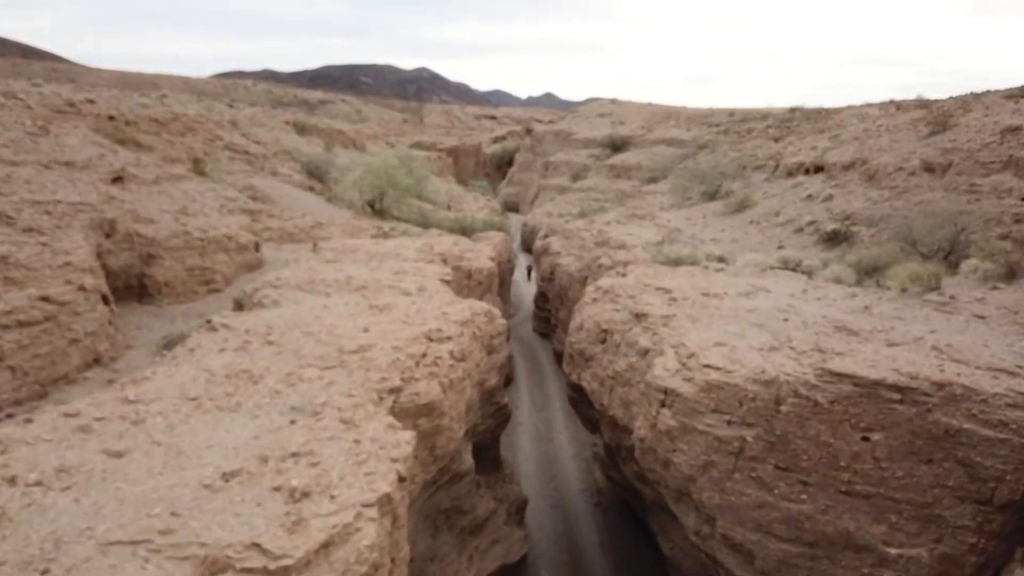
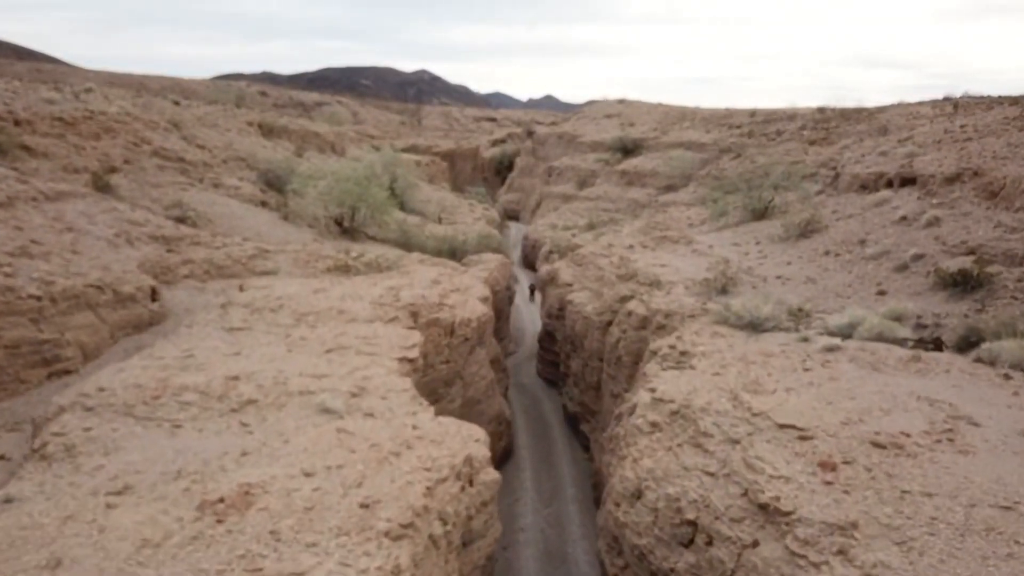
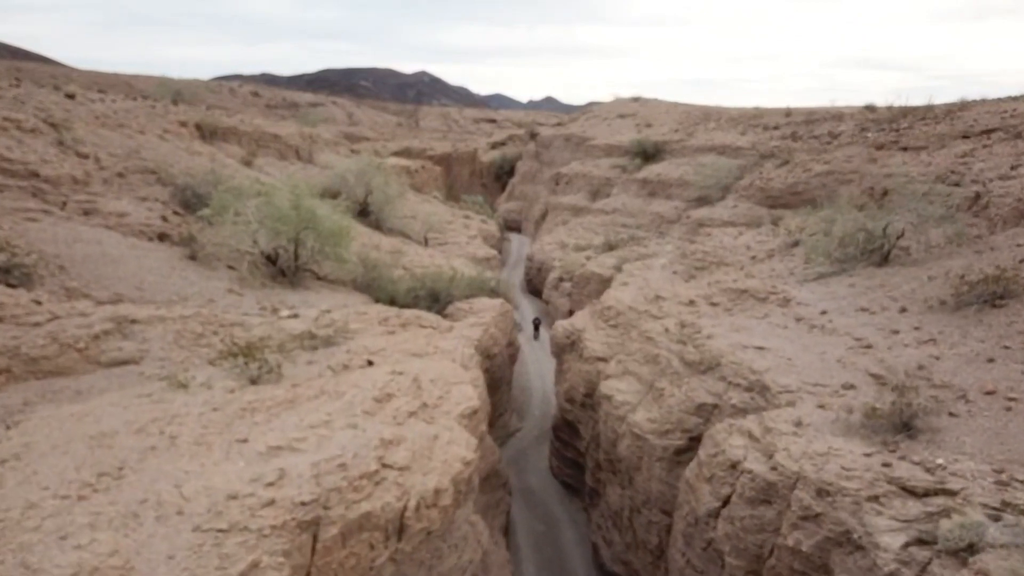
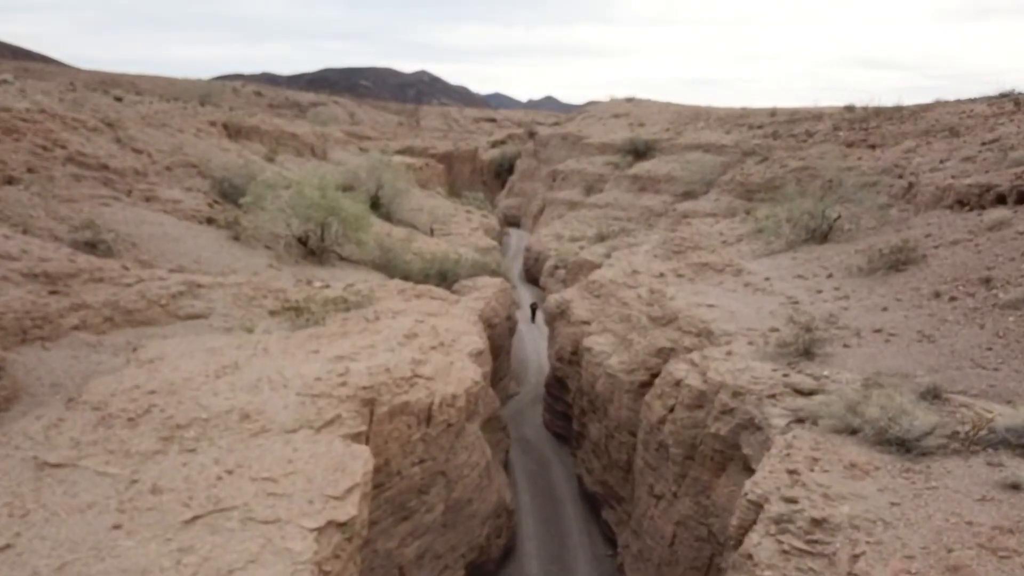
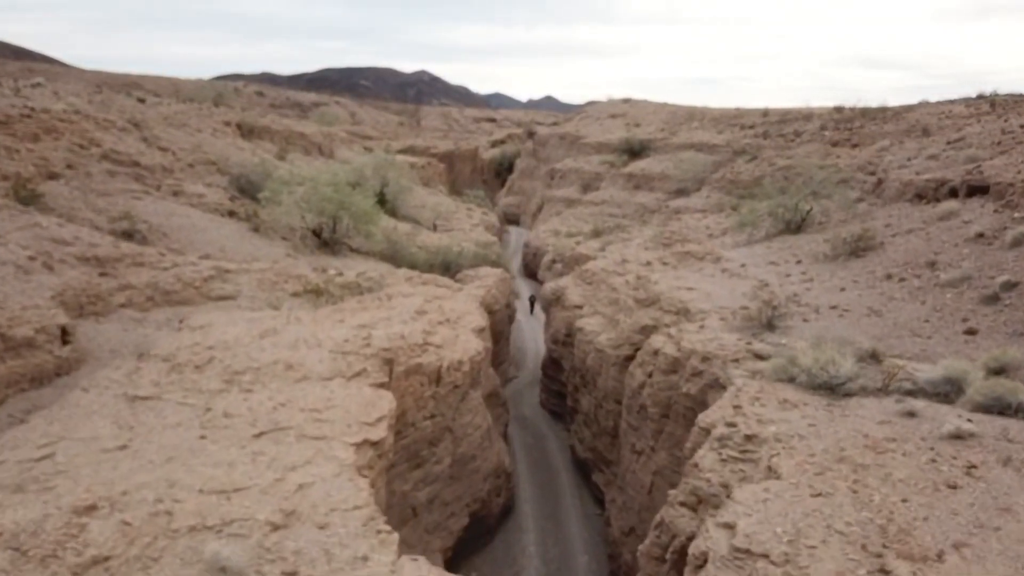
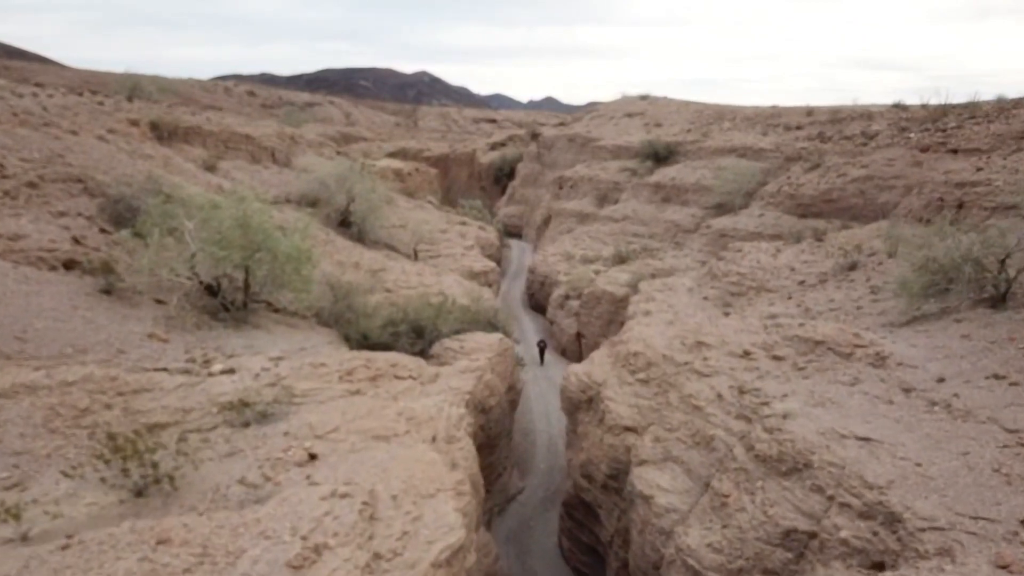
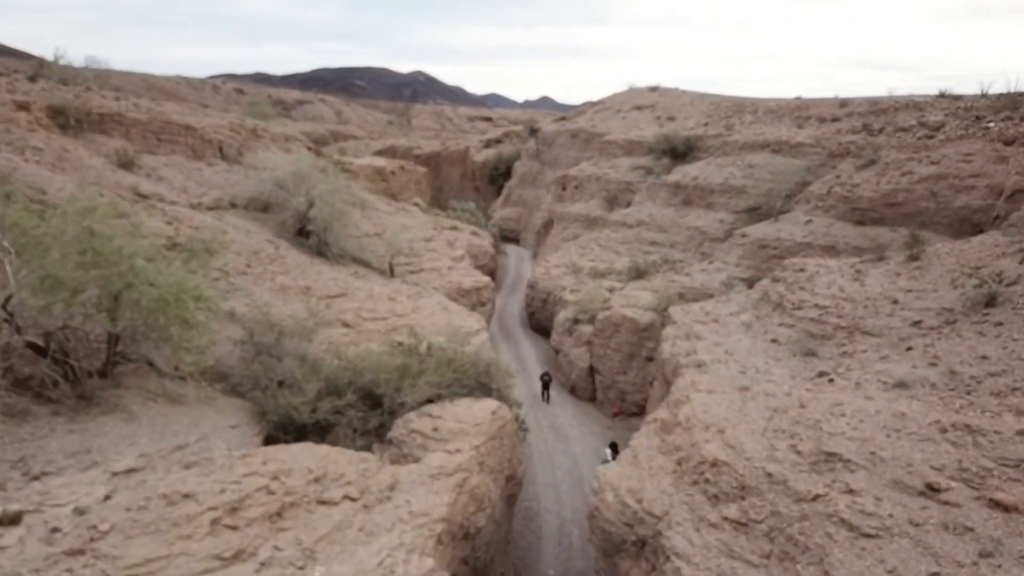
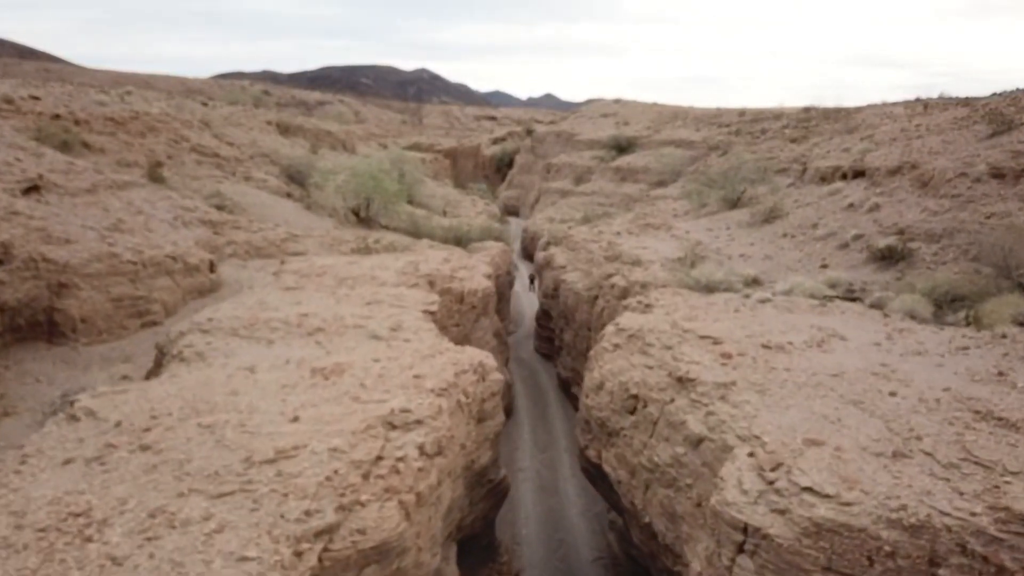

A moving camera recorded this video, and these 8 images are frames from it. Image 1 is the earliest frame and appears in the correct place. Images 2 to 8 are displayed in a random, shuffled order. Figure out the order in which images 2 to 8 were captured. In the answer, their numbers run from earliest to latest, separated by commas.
8, 2, 5, 4, 3, 6, 7
